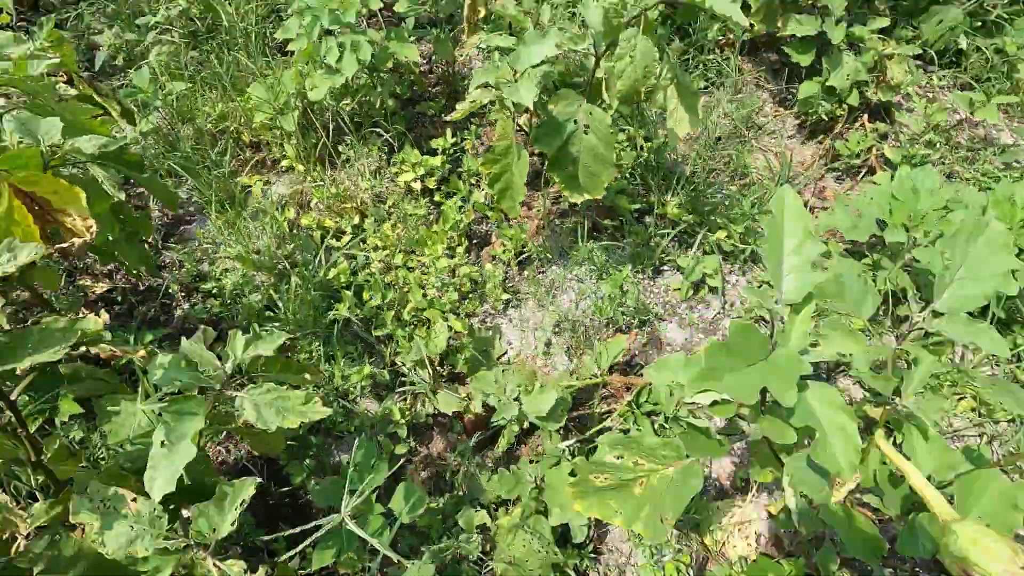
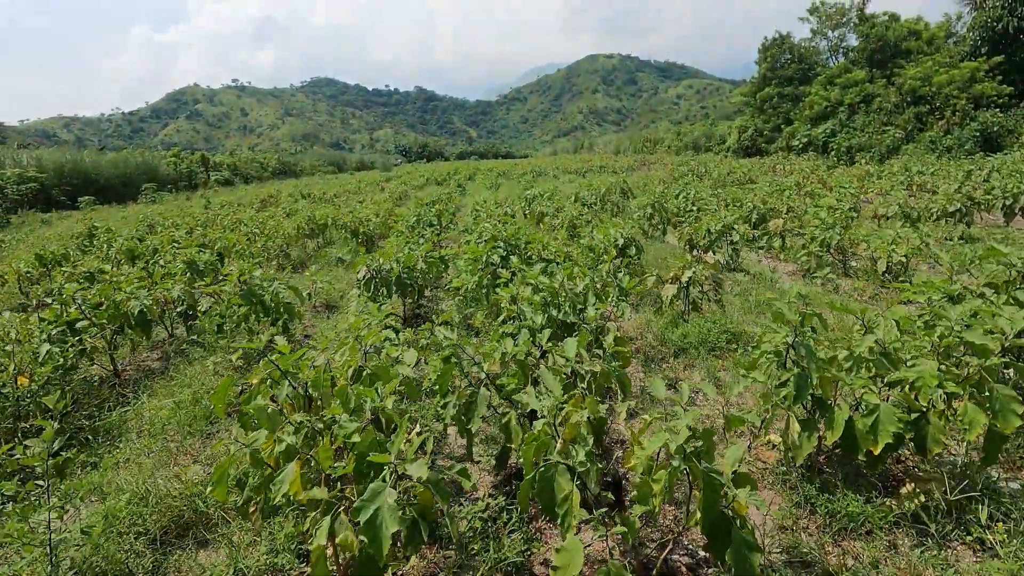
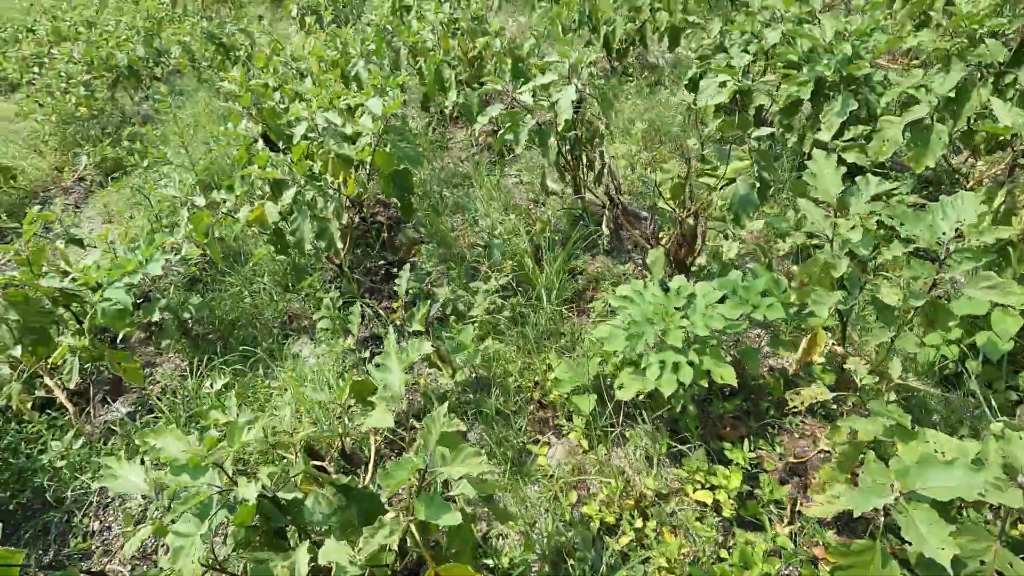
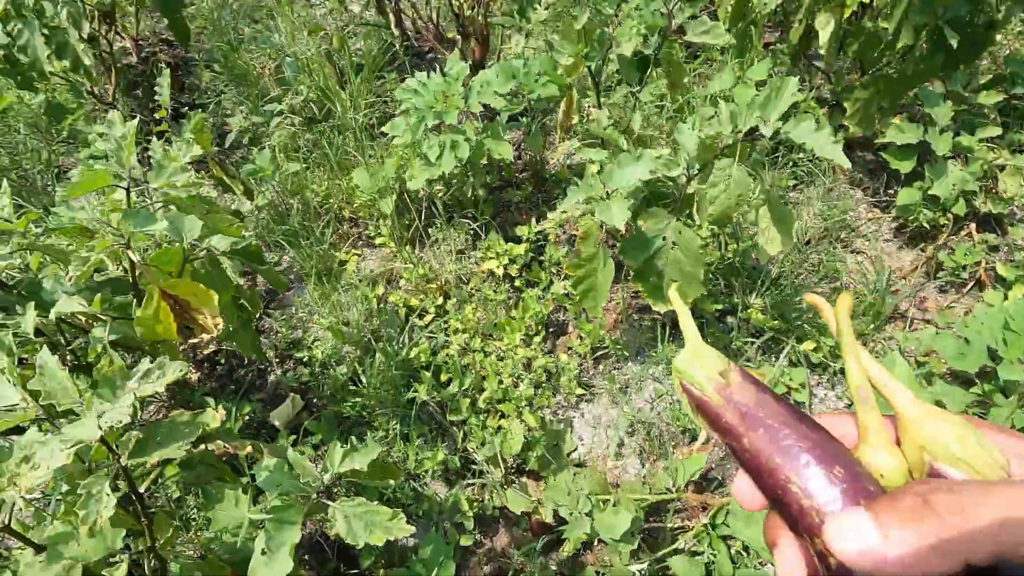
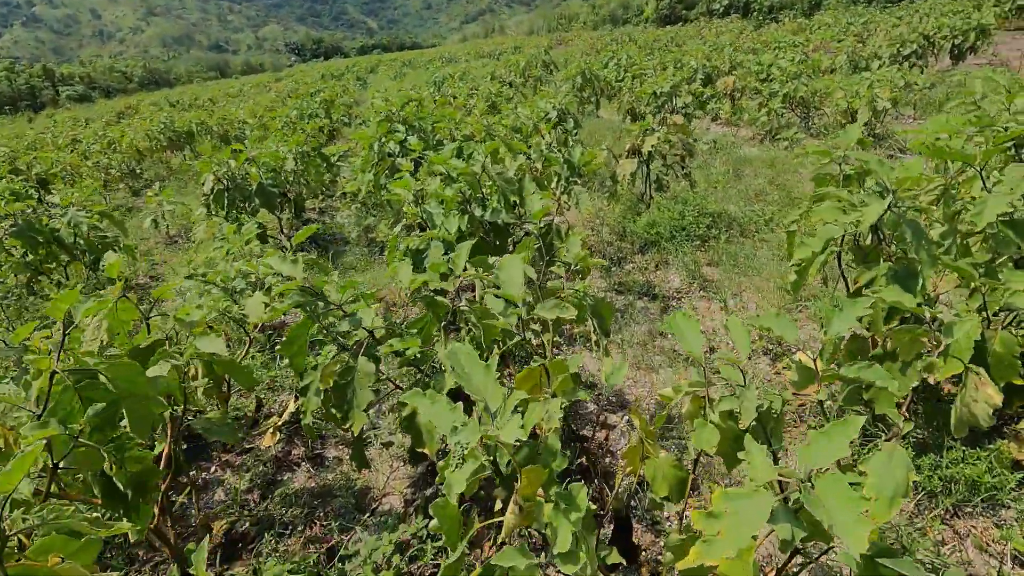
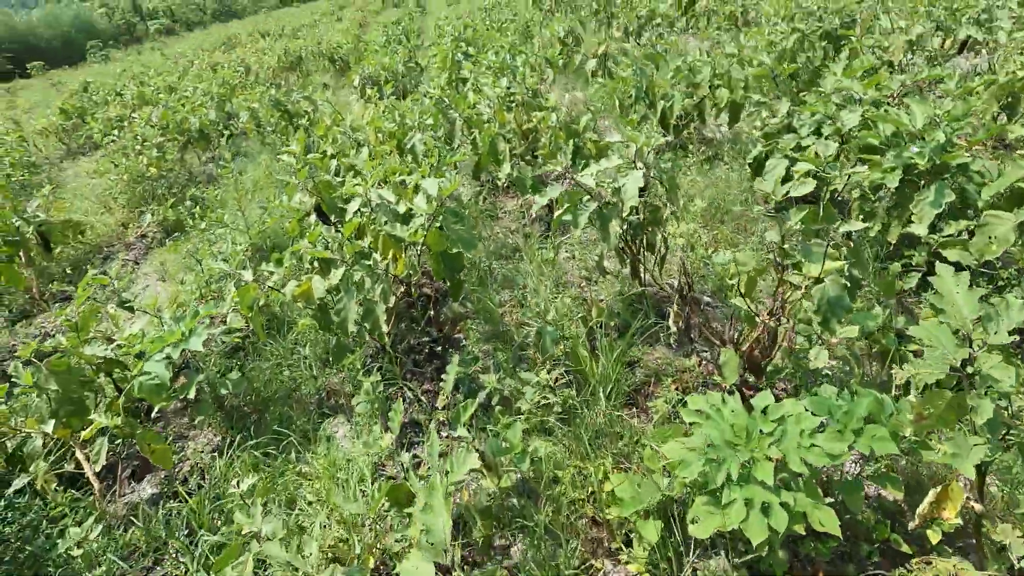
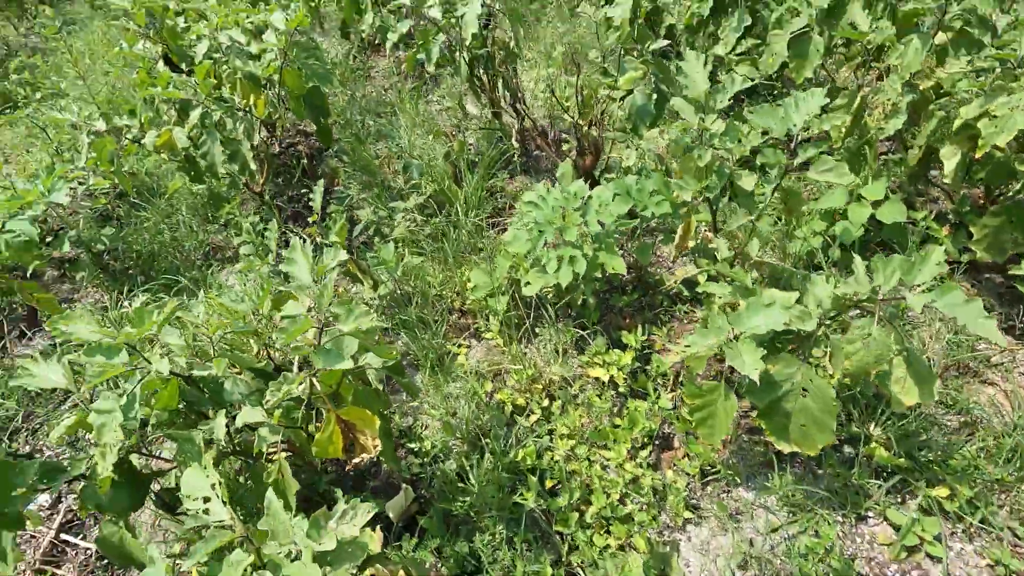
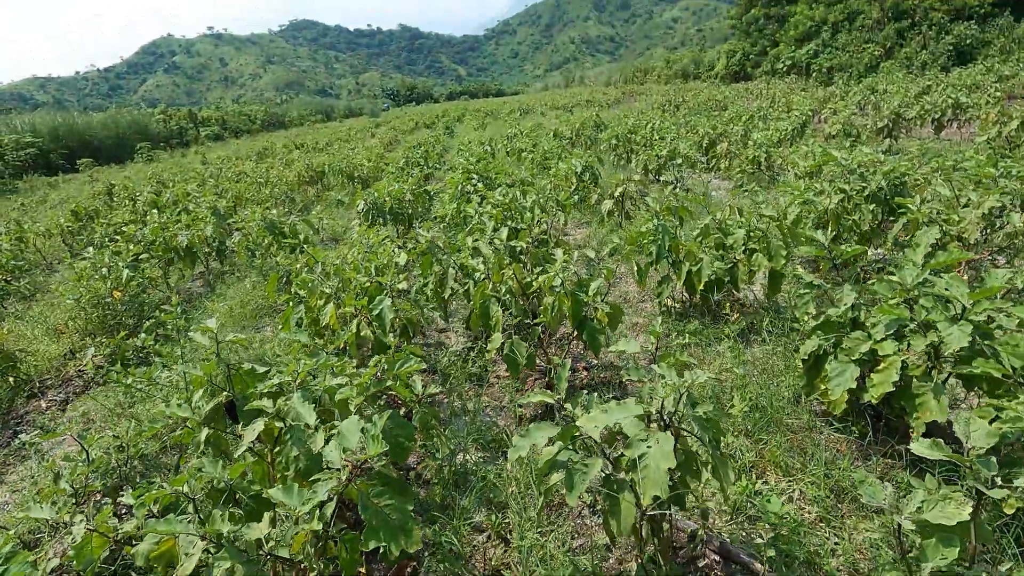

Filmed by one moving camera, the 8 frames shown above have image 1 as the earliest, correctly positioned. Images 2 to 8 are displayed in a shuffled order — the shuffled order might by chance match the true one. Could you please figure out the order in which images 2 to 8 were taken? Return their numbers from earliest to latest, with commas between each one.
4, 7, 3, 6, 8, 2, 5
